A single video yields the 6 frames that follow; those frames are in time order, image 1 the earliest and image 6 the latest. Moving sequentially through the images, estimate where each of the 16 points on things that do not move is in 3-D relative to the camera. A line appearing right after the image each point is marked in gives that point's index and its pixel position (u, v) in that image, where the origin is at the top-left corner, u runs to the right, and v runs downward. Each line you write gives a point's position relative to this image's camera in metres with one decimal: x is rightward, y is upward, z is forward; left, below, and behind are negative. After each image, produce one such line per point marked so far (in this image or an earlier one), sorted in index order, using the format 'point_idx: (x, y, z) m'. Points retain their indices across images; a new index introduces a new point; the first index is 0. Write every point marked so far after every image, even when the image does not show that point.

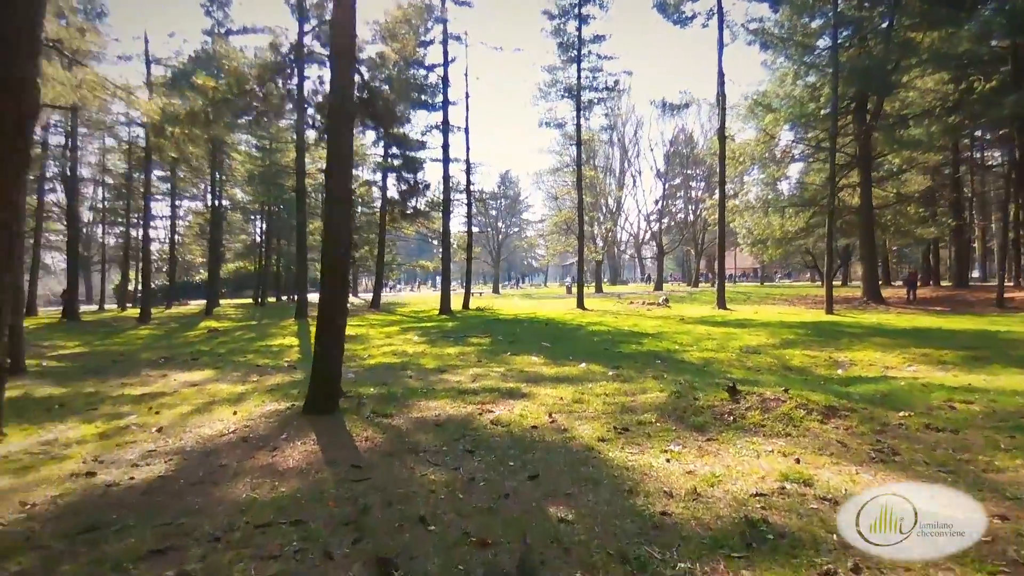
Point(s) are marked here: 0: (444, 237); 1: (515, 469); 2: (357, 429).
0: (-1.8, +1.3, +17.3) m
1: (0.0, -0.8, +2.9) m
2: (-0.8, -0.8, +3.5) m
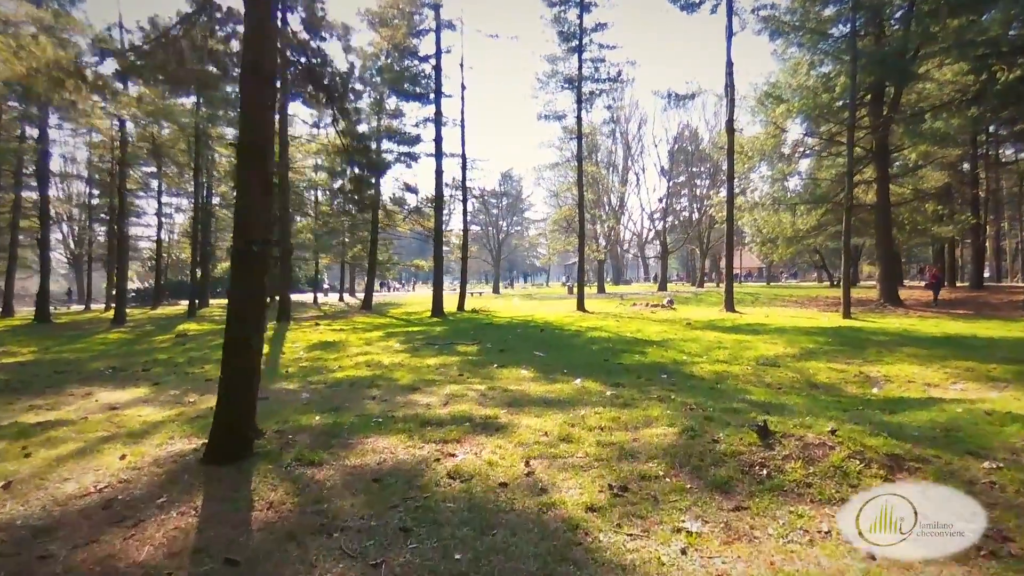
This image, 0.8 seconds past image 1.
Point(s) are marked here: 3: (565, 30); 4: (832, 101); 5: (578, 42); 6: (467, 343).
0: (-1.9, +1.3, +16.4) m
1: (-0.2, -0.8, +2.0) m
2: (-1.0, -0.8, +2.6) m
3: (+1.5, +7.1, +18.1) m
4: (+7.7, +4.5, +16.0) m
5: (+1.8, +6.7, +18.2) m
6: (-0.6, -0.8, +9.1) m
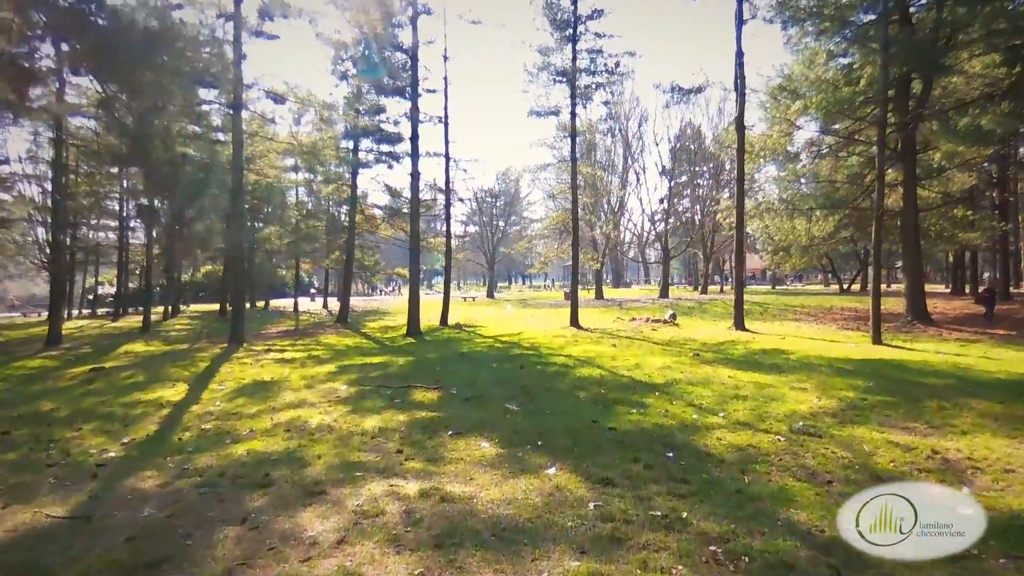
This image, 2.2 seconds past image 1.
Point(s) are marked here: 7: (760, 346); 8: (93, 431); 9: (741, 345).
0: (-2.2, +1.0, +14.8) m
1: (-0.5, -1.2, +0.3) m
2: (-1.3, -1.2, +1.0) m
3: (+1.2, +6.7, +16.4) m
4: (+7.4, +4.2, +14.3) m
5: (+1.5, +6.4, +16.6) m
6: (-0.9, -1.1, +7.4) m
7: (+4.4, -1.0, +11.6) m
8: (-3.6, -1.2, +5.8) m
9: (+4.1, -1.0, +11.7) m
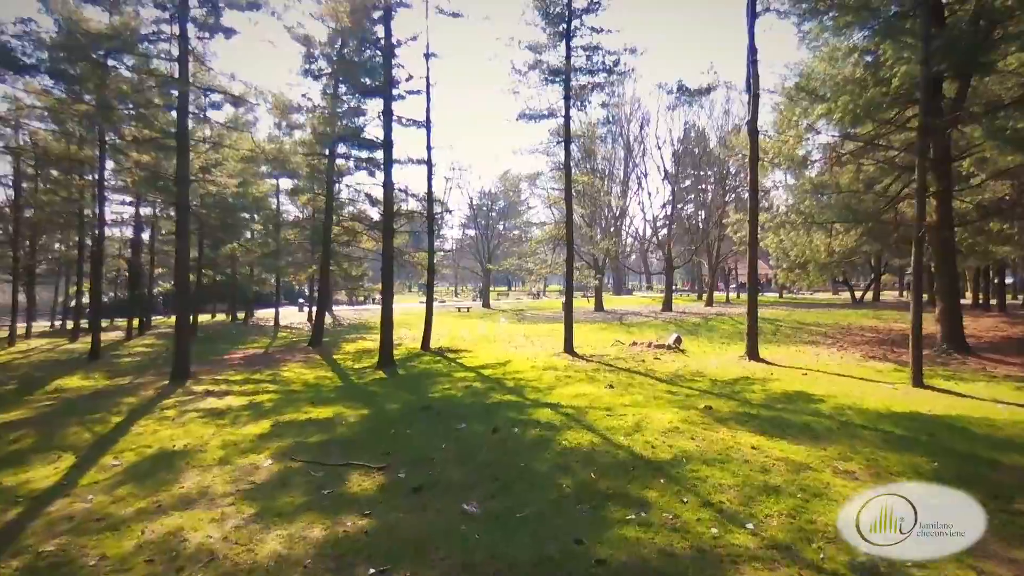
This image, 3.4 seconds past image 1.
0: (-2.5, +0.5, +13.2) m
1: (-0.8, -1.7, -1.2) m
2: (-1.6, -1.6, -0.6) m
3: (+0.9, +6.3, +14.9) m
4: (+7.1, +3.7, +12.7) m
5: (+1.2, +5.9, +15.0) m
6: (-1.2, -1.6, +5.8) m
7: (+4.1, -1.5, +10.0) m
8: (-4.0, -1.7, +4.2) m
9: (+3.8, -1.5, +10.1) m
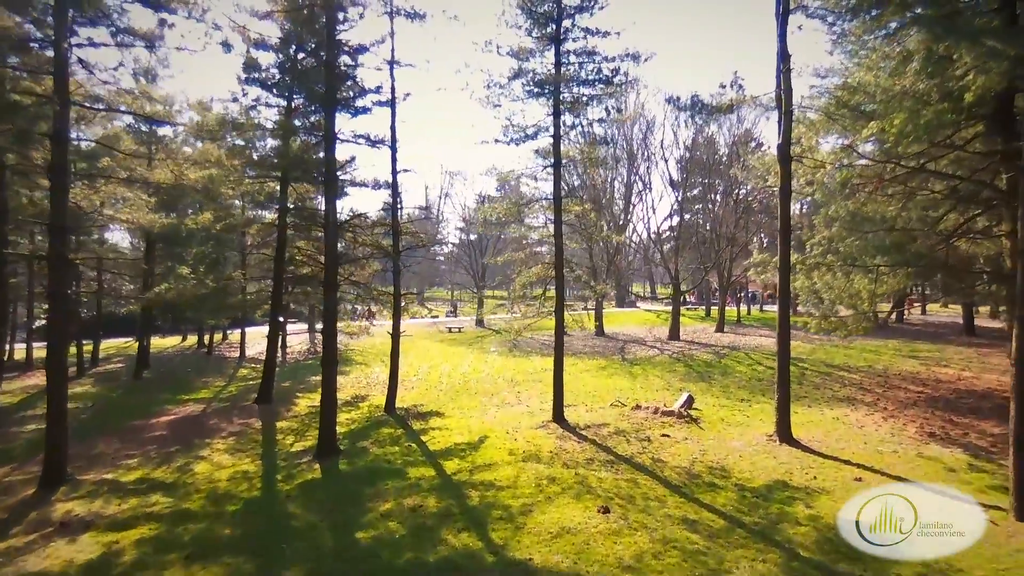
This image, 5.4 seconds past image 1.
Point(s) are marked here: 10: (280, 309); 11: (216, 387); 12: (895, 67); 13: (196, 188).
0: (-2.9, -0.5, +10.7) m
1: (-1.3, -2.7, -3.7) m
2: (-2.1, -2.7, -3.0) m
3: (+0.5, +5.2, +12.4) m
4: (+6.7, +2.7, +10.2) m
5: (+0.8, +4.9, +12.5) m
6: (-1.7, -2.6, +3.4) m
7: (+3.7, -2.5, +7.5) m
8: (-4.4, -2.8, +1.7) m
9: (+3.3, -2.5, +7.6) m
10: (-5.6, -0.5, +16.2) m
11: (-7.7, -2.6, +17.3) m
12: (+6.3, +3.6, +10.9) m
13: (-5.7, +1.8, +11.9) m
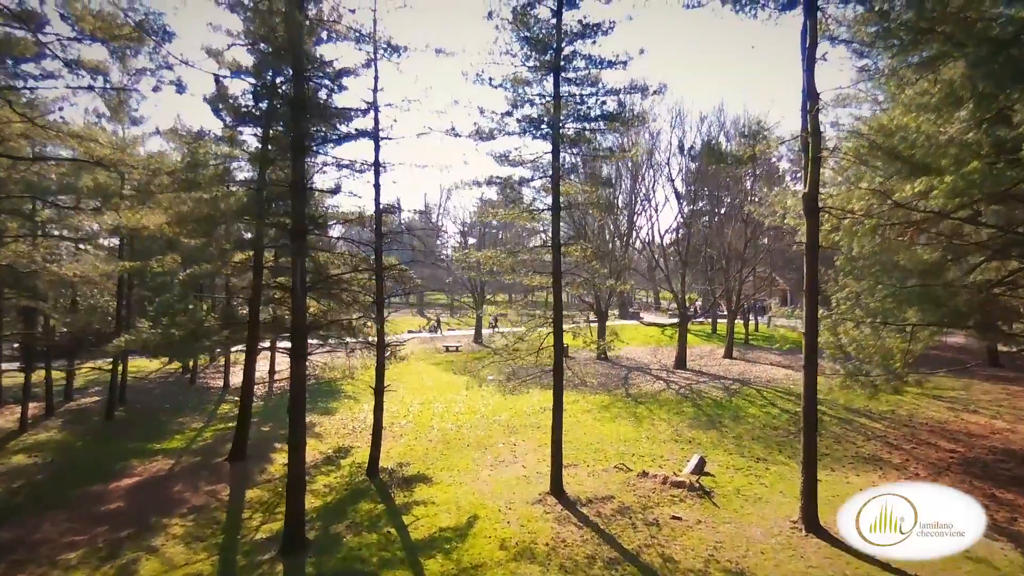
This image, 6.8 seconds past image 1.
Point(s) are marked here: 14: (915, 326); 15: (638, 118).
0: (-3.0, -1.5, +9.5) m
1: (-1.5, -3.8, -4.9) m
2: (-2.3, -3.7, -4.2) m
3: (+0.4, +4.3, +11.2) m
4: (+6.6, +1.7, +9.0) m
5: (+0.8, +3.9, +11.3) m
6: (-1.8, -3.6, +2.2) m
7: (+3.5, -3.5, +6.3) m
8: (-4.6, -3.8, +0.6) m
9: (+3.2, -3.5, +6.4) m
10: (-5.7, -1.4, +15.0) m
11: (-7.8, -3.5, +16.2) m
12: (+6.2, +2.6, +9.6) m
13: (-5.8, +0.9, +10.7) m
14: (+6.9, -0.6, +11.2) m
15: (+2.1, +2.9, +11.4) m
